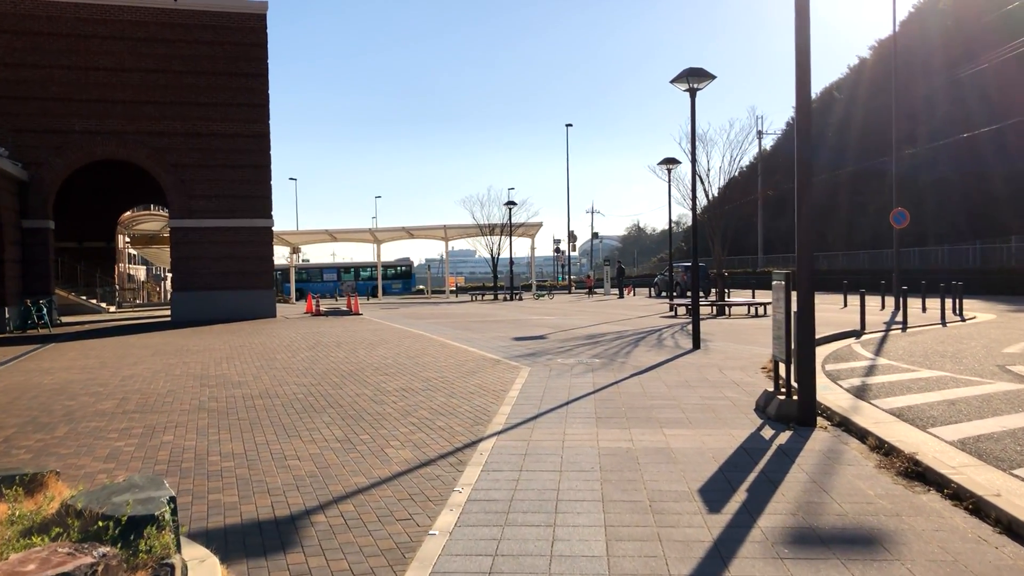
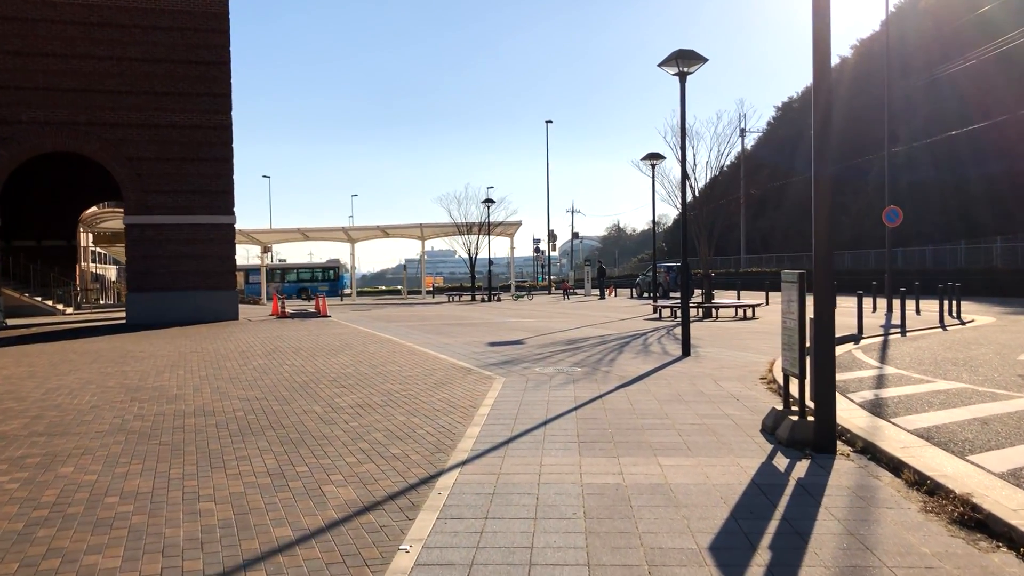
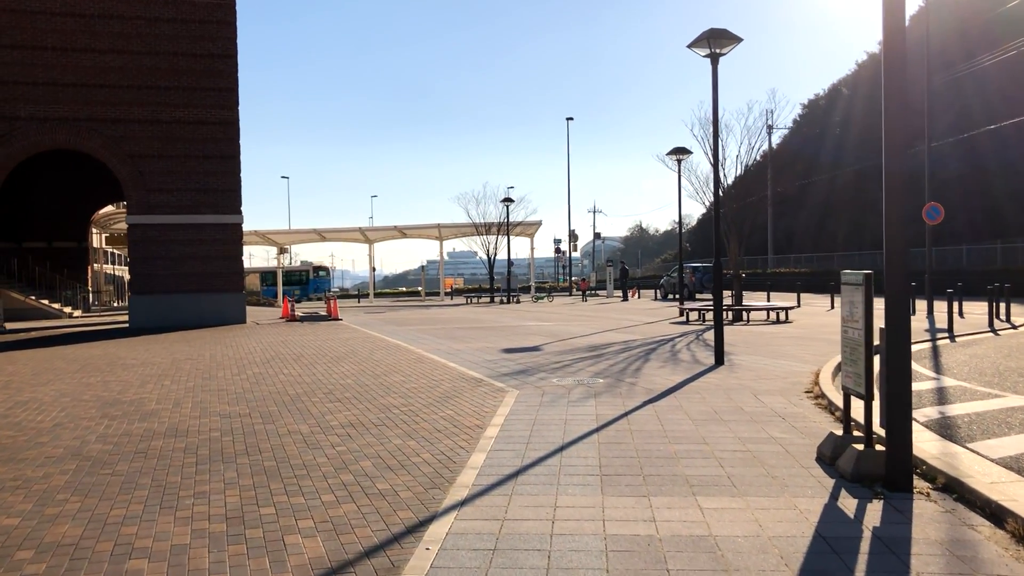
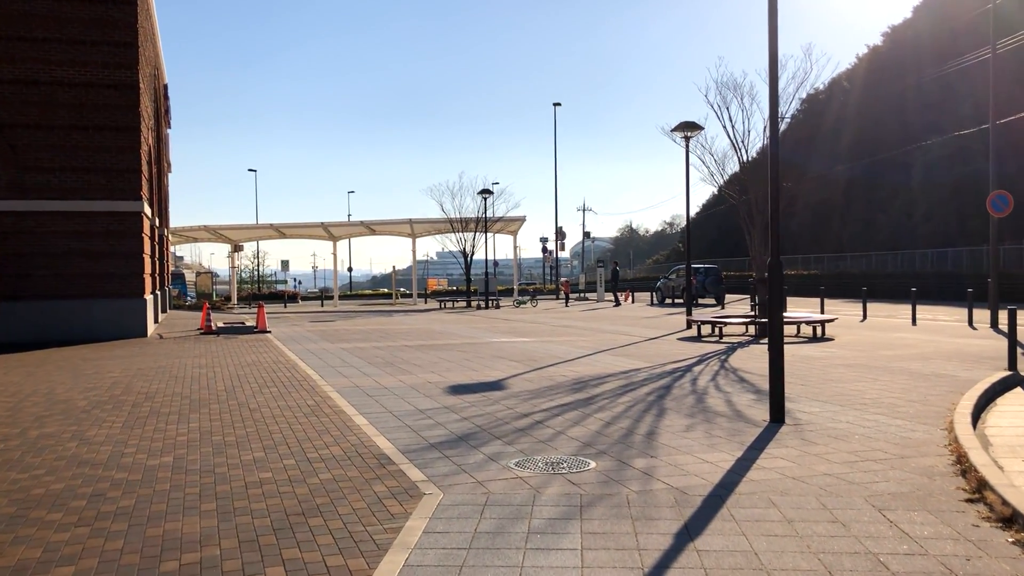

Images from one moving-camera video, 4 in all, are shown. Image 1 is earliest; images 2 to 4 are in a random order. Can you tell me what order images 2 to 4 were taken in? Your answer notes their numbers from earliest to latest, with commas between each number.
2, 3, 4
